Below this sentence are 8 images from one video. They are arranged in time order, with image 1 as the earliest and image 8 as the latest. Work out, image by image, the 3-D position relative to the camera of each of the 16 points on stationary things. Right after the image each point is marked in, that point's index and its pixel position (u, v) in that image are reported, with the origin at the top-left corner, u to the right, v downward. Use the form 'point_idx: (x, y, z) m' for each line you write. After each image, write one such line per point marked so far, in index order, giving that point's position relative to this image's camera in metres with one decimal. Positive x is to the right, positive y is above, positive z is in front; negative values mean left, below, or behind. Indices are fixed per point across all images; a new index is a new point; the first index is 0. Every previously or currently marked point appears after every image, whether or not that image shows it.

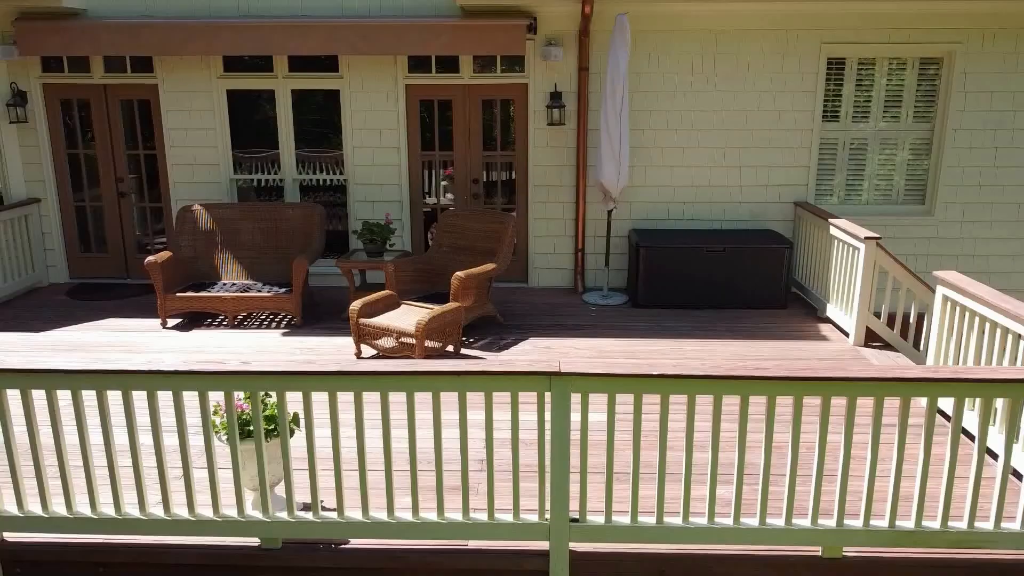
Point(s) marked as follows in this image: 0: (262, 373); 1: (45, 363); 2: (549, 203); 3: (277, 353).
0: (-0.9, -0.3, +3.0) m
1: (-1.6, -0.3, +3.1) m
2: (+0.3, +0.7, +7.0) m
3: (-1.4, -0.4, +5.5) m
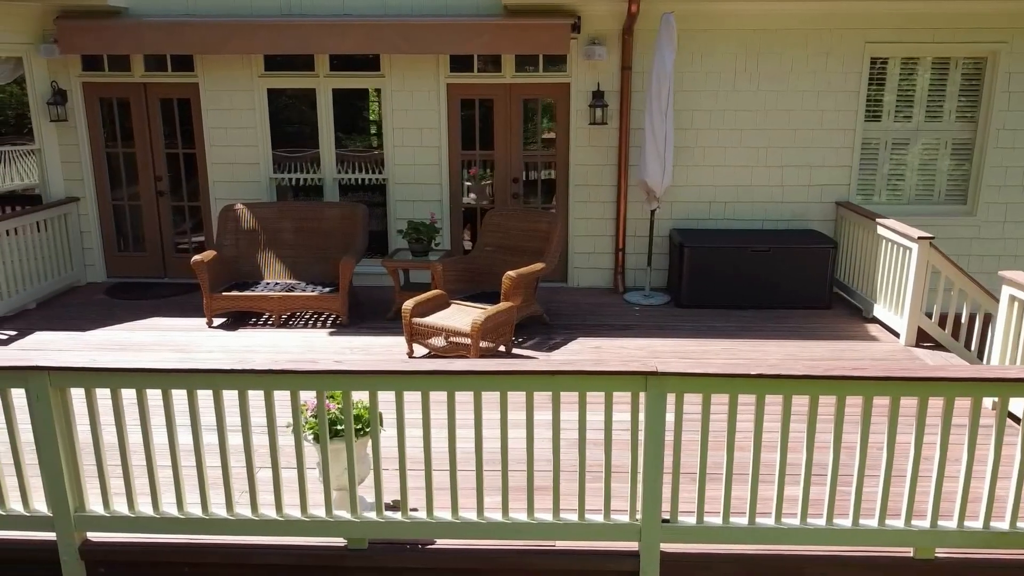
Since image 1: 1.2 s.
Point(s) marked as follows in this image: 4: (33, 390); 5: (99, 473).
0: (-0.5, -0.3, +3.0) m
1: (-1.3, -0.3, +3.1) m
2: (+0.6, +0.7, +7.0) m
3: (-1.1, -0.4, +5.5) m
4: (-1.6, -0.3, +3.0) m
5: (-1.5, -0.6, +3.1) m
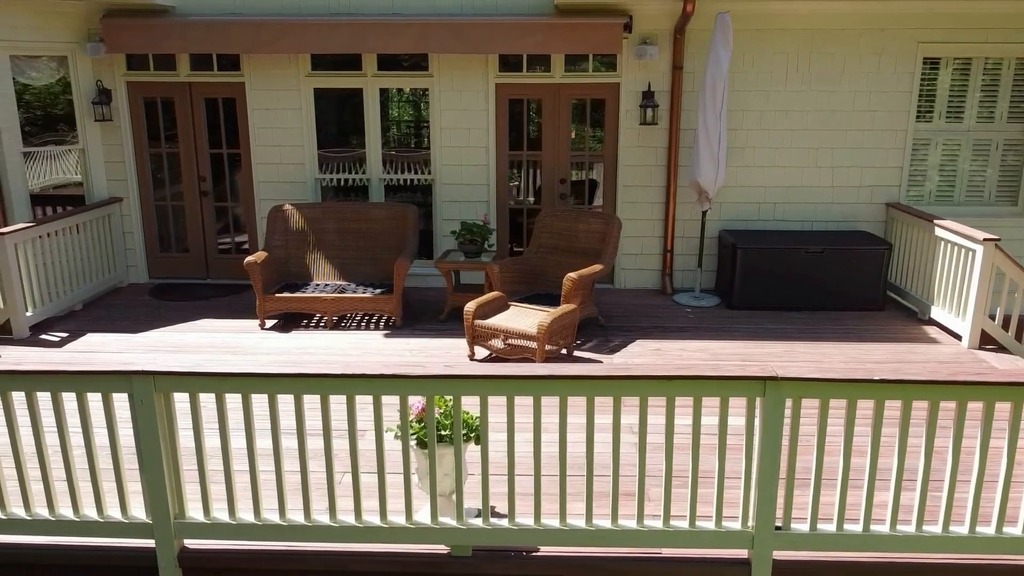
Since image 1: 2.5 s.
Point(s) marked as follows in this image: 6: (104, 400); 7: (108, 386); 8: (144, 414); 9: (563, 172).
0: (-0.2, -0.3, +2.9) m
1: (-0.9, -0.3, +3.0) m
2: (+1.0, +0.7, +6.9) m
3: (-0.8, -0.4, +5.4) m
4: (-1.3, -0.4, +3.0) m
5: (-1.1, -0.7, +3.1) m
6: (-1.4, -0.4, +3.0) m
7: (-1.4, -0.3, +3.0) m
8: (-1.2, -0.4, +3.0) m
9: (+0.4, +0.9, +6.9) m
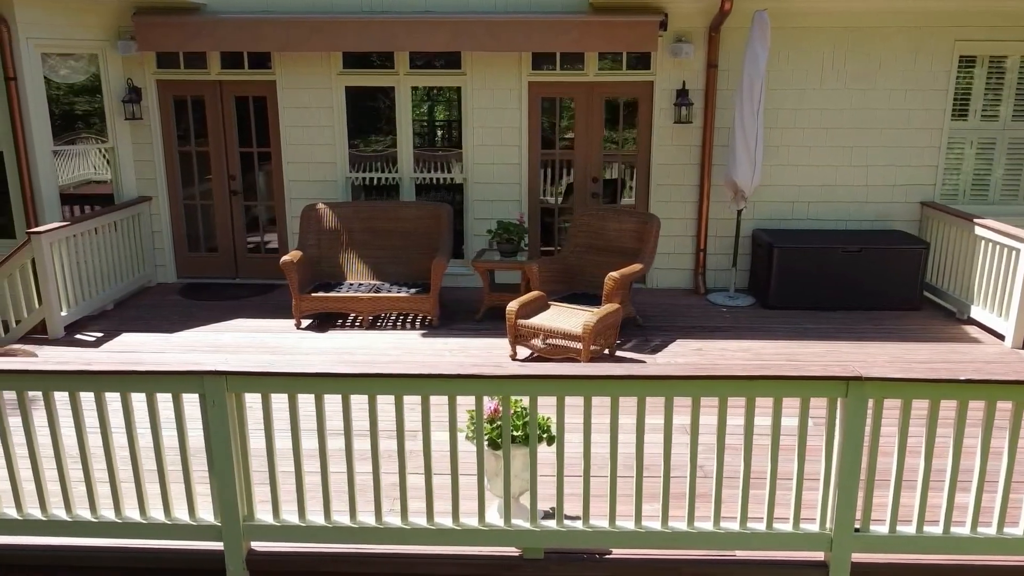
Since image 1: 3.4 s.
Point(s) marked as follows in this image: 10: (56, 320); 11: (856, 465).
0: (+0.1, -0.3, +2.9) m
1: (-0.7, -0.3, +3.0) m
2: (+1.2, +0.7, +6.9) m
3: (-0.5, -0.4, +5.4) m
4: (-1.0, -0.4, +2.9) m
5: (-0.8, -0.7, +3.0) m
6: (-1.1, -0.4, +3.0) m
7: (-1.1, -0.3, +2.9) m
8: (-1.0, -0.4, +2.9) m
9: (+0.7, +0.9, +6.9) m
10: (-3.0, -0.2, +5.7) m
11: (+1.1, -0.6, +2.9) m
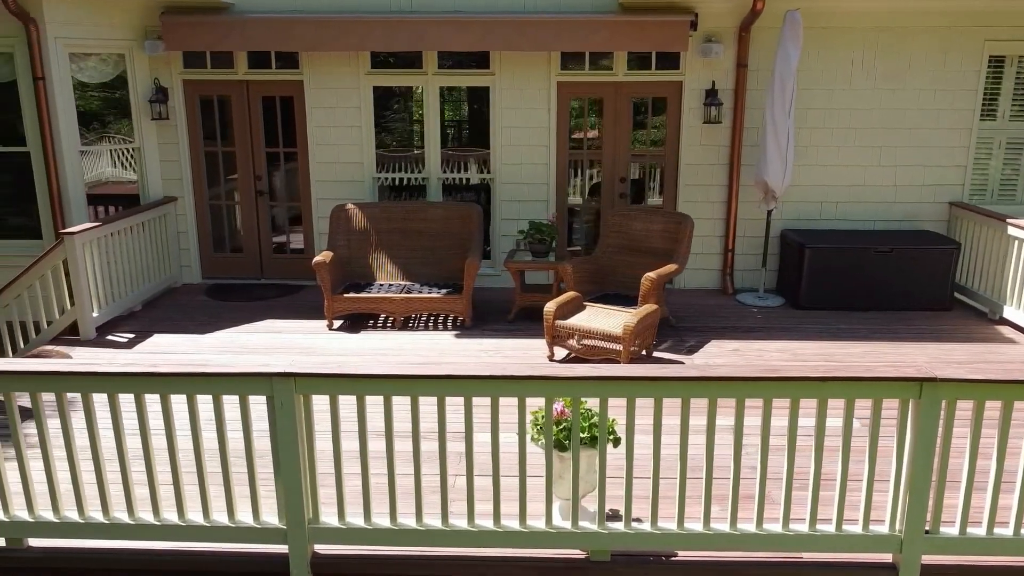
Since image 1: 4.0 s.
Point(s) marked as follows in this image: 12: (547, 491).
0: (+0.3, -0.3, +2.9) m
1: (-0.4, -0.3, +2.9) m
2: (+1.5, +0.7, +6.8) m
3: (-0.3, -0.4, +5.4) m
4: (-0.8, -0.4, +2.9) m
5: (-0.6, -0.7, +3.0) m
6: (-0.9, -0.4, +2.9) m
7: (-0.9, -0.3, +2.9) m
8: (-0.8, -0.4, +2.9) m
9: (+0.9, +0.9, +6.9) m
10: (-2.7, -0.2, +5.7) m
11: (+1.4, -0.6, +2.9) m
12: (+0.1, -0.7, +3.0) m
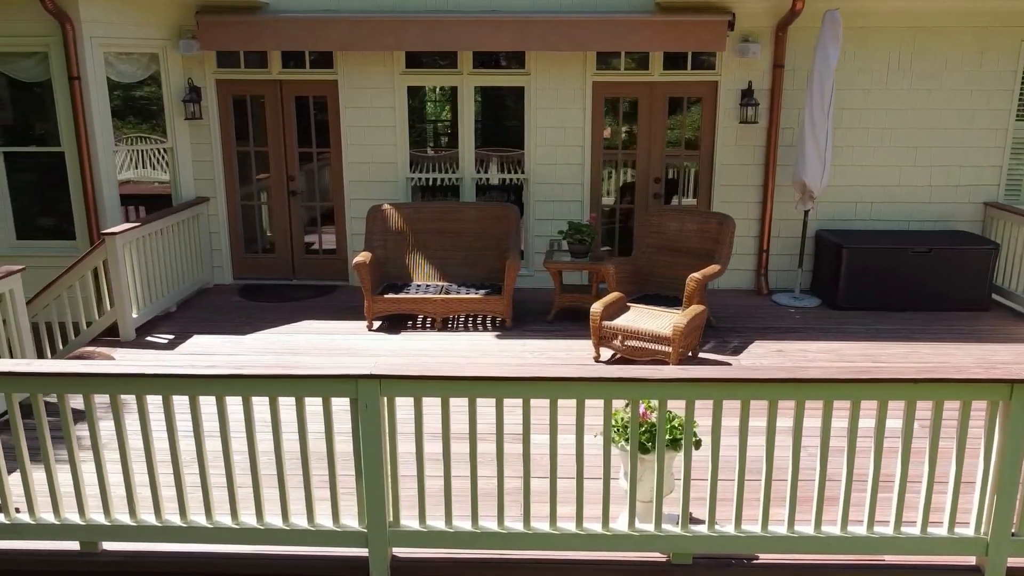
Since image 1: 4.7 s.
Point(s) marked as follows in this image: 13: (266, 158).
0: (+0.6, -0.3, +2.9) m
1: (-0.2, -0.3, +2.9) m
2: (+1.7, +0.7, +6.8) m
3: (0.0, -0.4, +5.3) m
4: (-0.5, -0.4, +2.9) m
5: (-0.3, -0.7, +3.0) m
6: (-0.6, -0.4, +2.9) m
7: (-0.6, -0.3, +2.9) m
8: (-0.5, -0.4, +2.9) m
9: (+1.1, +0.9, +6.8) m
10: (-2.5, -0.2, +5.6) m
11: (+1.7, -0.6, +2.9) m
12: (+0.4, -0.7, +3.0) m
13: (-2.0, +1.0, +7.0) m
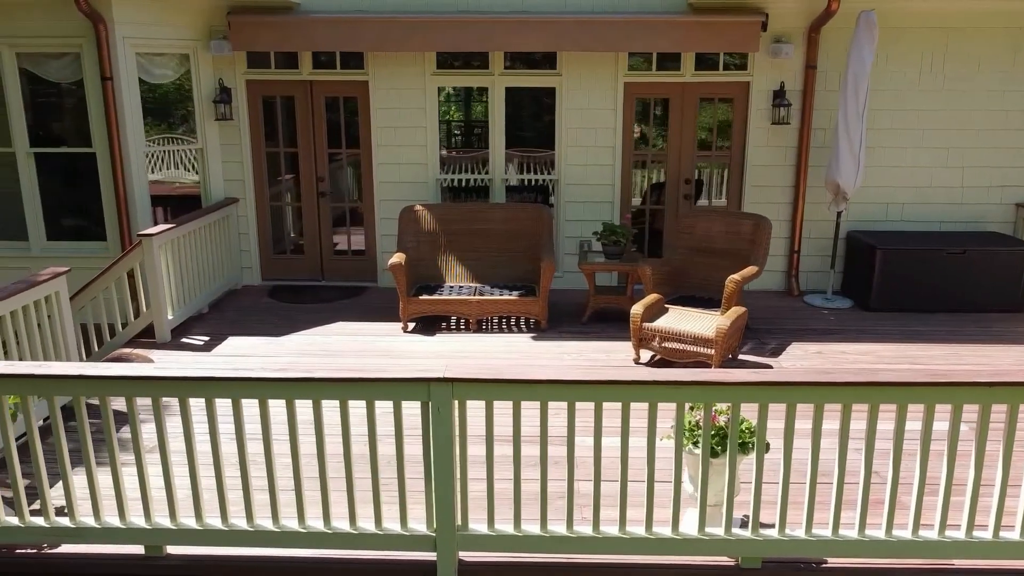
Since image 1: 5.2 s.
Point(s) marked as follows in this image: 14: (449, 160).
0: (+0.9, -0.3, +2.9) m
1: (+0.1, -0.3, +2.9) m
2: (+2.0, +0.7, +6.8) m
3: (+0.2, -0.4, +5.3) m
4: (-0.3, -0.4, +2.9) m
5: (-0.1, -0.7, +3.0) m
6: (-0.4, -0.4, +2.9) m
7: (-0.4, -0.3, +2.9) m
8: (-0.2, -0.4, +2.9) m
9: (+1.4, +0.9, +6.8) m
10: (-2.2, -0.2, +5.6) m
11: (+1.9, -0.6, +2.9) m
12: (+0.6, -0.7, +3.0) m
13: (-1.7, +1.0, +7.0) m
14: (-0.5, +1.0, +6.9) m
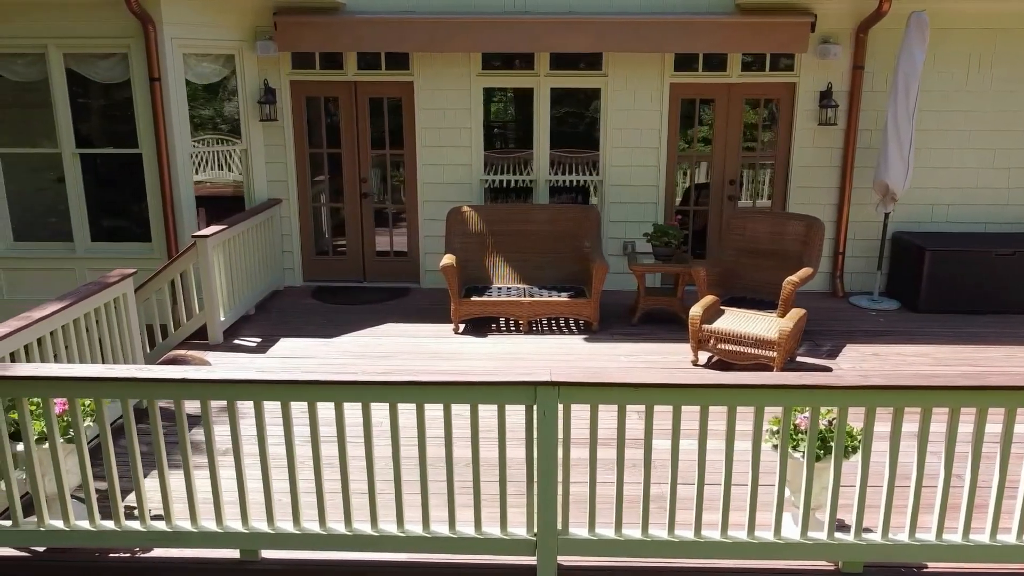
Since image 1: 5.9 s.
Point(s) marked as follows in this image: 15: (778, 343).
0: (+1.2, -0.3, +2.8) m
1: (+0.4, -0.3, +2.9) m
2: (+2.3, +0.6, +6.8) m
3: (+0.6, -0.4, +5.3) m
4: (+0.1, -0.4, +2.8) m
5: (+0.3, -0.7, +2.9) m
6: (0.0, -0.4, +2.9) m
7: (0.0, -0.4, +2.9) m
8: (+0.1, -0.5, +2.9) m
9: (+1.7, +0.9, +6.8) m
10: (-1.9, -0.2, +5.6) m
11: (+2.2, -0.6, +2.9) m
12: (+1.0, -0.7, +3.0) m
13: (-1.4, +1.0, +6.9) m
14: (-0.2, +1.0, +6.9) m
15: (+1.5, -0.3, +4.9) m
